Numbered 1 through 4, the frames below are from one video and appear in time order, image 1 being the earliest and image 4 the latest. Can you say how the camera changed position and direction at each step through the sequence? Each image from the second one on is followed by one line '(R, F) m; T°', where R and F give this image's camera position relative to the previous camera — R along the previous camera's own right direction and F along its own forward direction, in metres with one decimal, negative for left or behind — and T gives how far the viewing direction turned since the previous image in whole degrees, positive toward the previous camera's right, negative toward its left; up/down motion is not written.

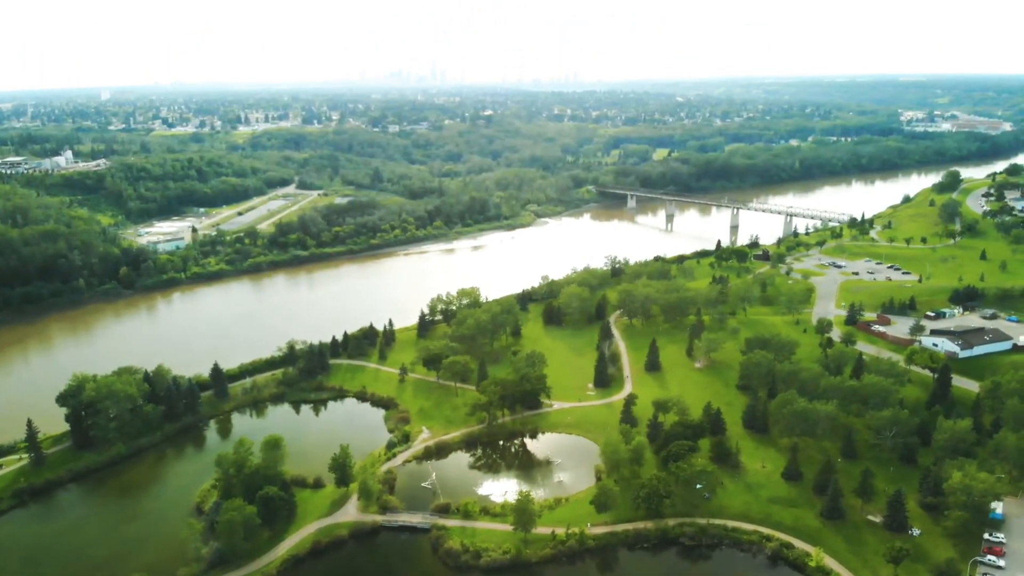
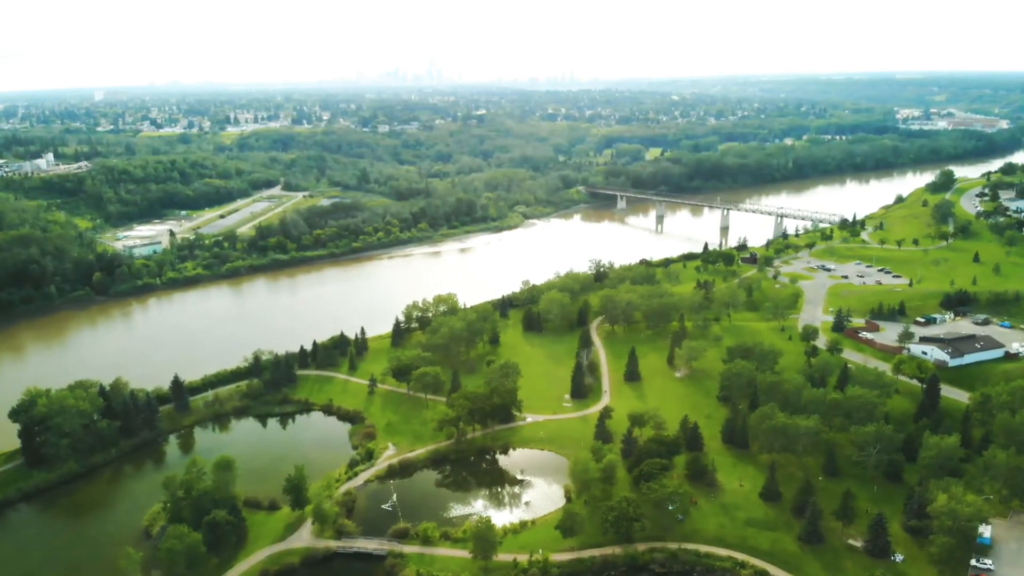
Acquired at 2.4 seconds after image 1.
(+1.4, +1.5) m; 0°
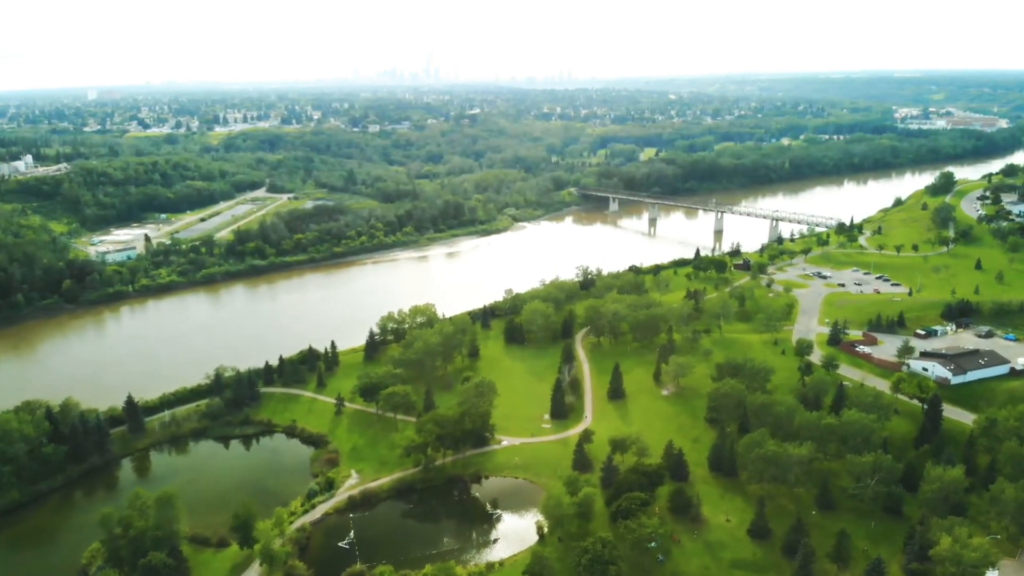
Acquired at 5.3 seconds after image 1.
(+1.1, +2.2) m; 0°
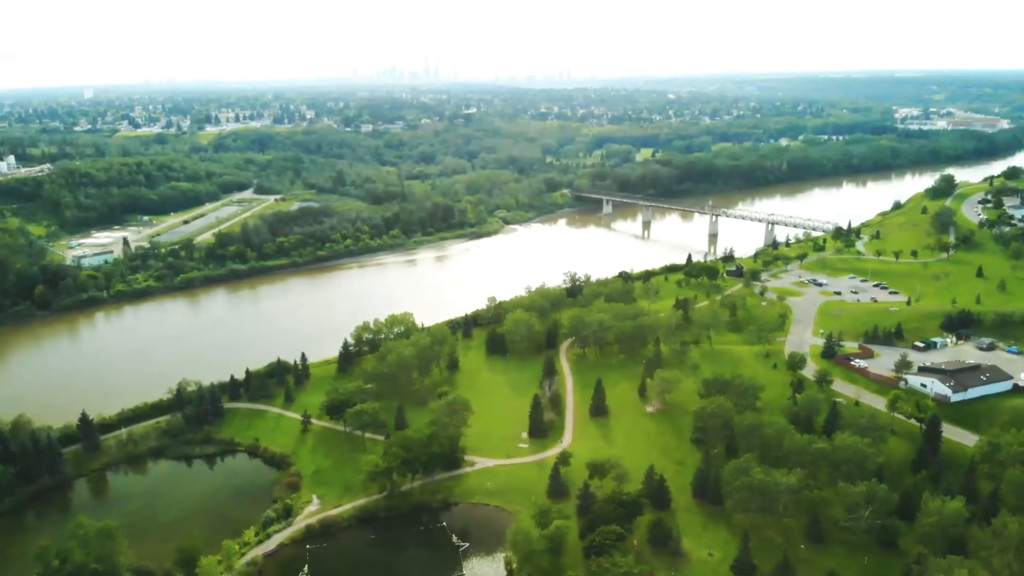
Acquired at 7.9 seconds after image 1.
(+1.1, +1.8) m; 0°
